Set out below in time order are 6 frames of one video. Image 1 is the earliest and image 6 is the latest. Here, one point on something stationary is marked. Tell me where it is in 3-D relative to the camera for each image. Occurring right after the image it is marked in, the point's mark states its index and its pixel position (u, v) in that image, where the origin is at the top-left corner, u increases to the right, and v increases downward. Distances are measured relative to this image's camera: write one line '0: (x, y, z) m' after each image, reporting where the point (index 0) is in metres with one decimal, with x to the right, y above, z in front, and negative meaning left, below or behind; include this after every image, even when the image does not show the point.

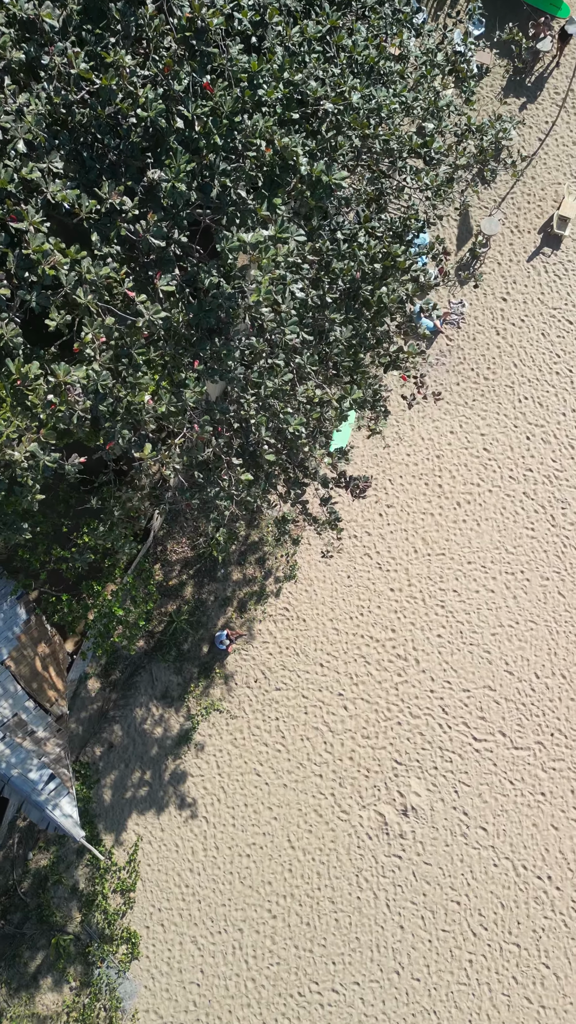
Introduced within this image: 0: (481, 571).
0: (+3.2, -1.0, +10.6) m
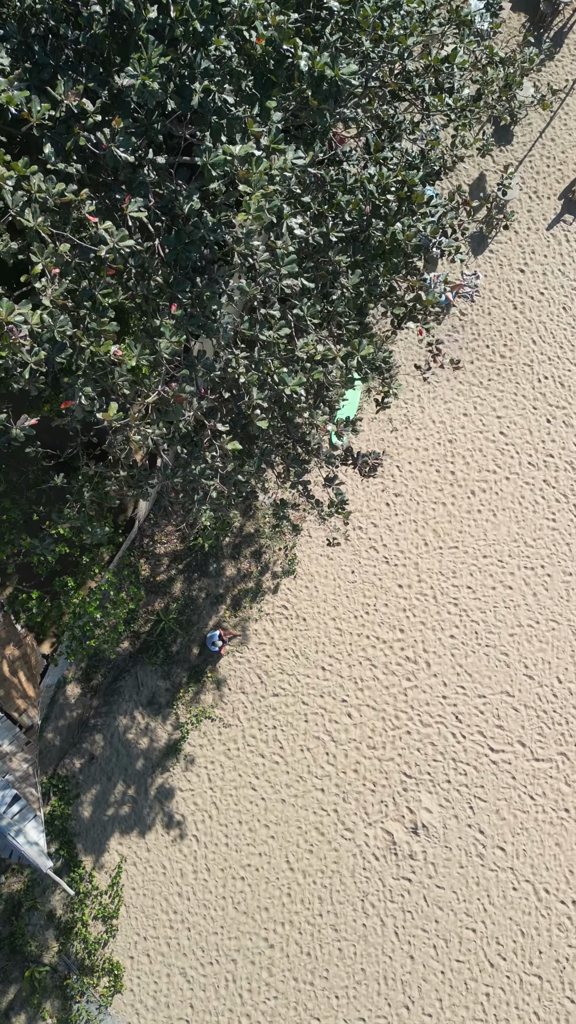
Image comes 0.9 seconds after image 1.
0: (+3.2, -0.8, +9.7) m
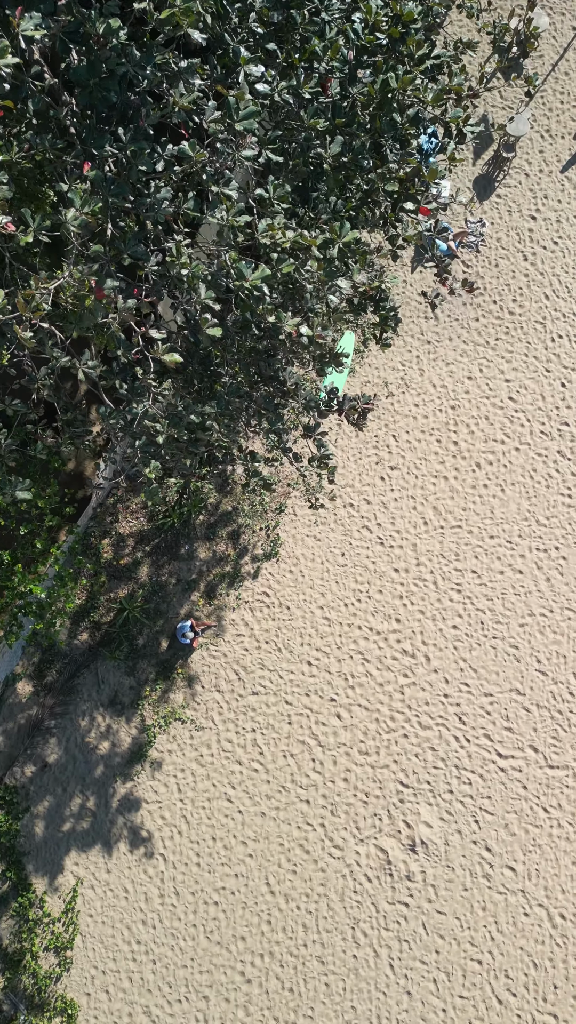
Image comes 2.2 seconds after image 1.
0: (+2.9, -0.5, +8.6) m
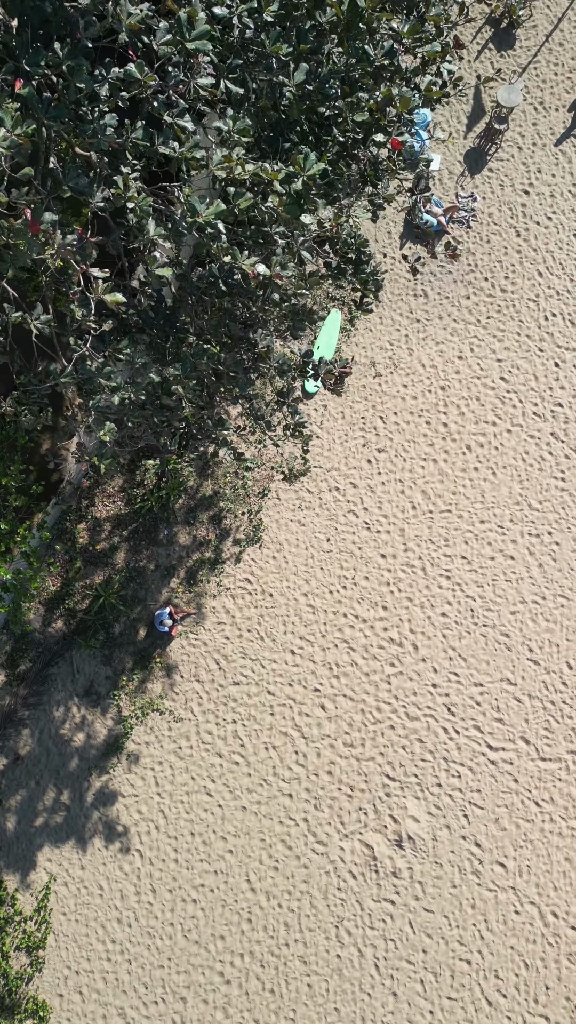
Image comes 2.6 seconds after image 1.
0: (+2.7, -0.3, +8.3) m
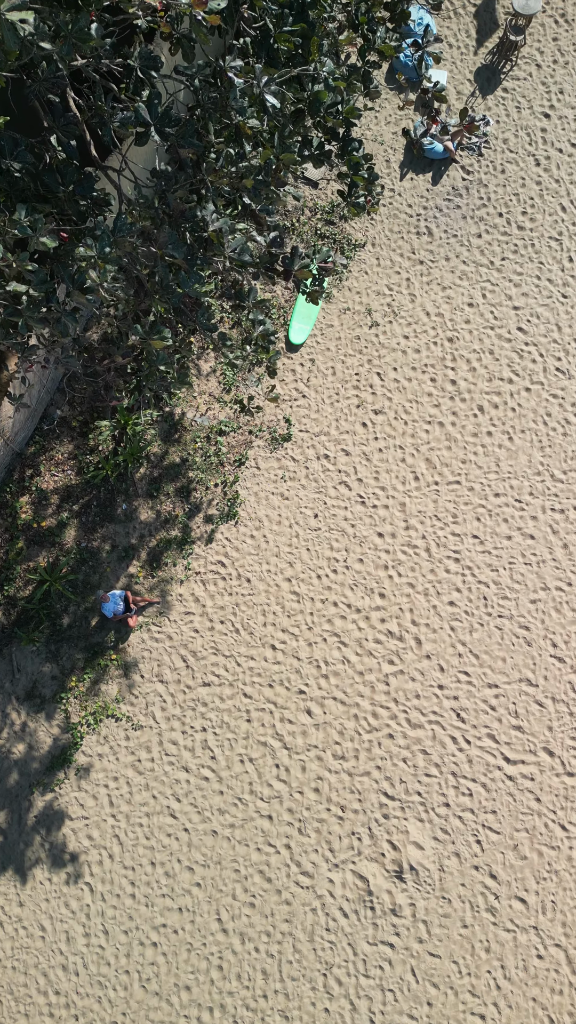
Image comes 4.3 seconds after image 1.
0: (+2.5, +0.1, +7.1) m
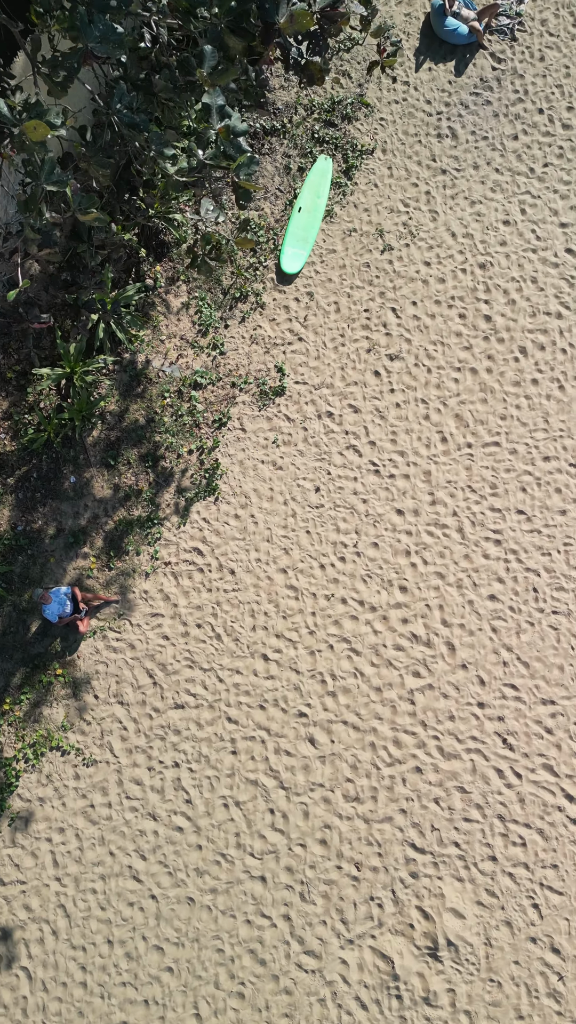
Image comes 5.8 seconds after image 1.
0: (+2.5, +0.3, +5.6) m
